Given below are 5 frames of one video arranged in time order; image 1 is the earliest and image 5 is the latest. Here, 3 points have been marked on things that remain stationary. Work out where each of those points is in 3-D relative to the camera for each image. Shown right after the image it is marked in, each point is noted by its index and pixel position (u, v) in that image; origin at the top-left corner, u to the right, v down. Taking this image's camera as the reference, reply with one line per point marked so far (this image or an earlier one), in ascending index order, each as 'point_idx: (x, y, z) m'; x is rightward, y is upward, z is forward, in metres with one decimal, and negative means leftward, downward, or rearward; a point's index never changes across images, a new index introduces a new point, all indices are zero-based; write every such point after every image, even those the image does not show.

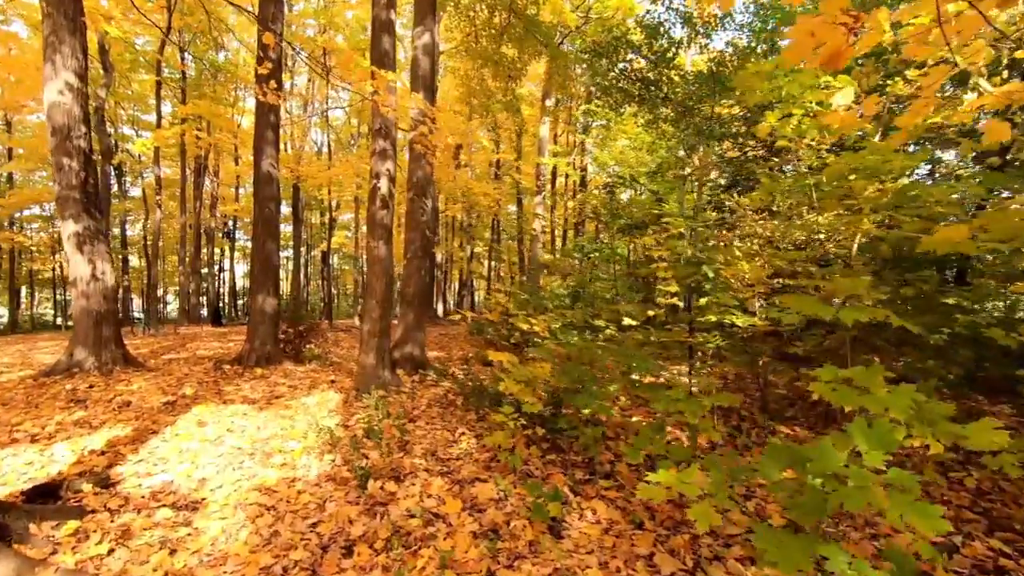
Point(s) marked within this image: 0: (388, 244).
0: (-1.6, +0.6, +6.6) m
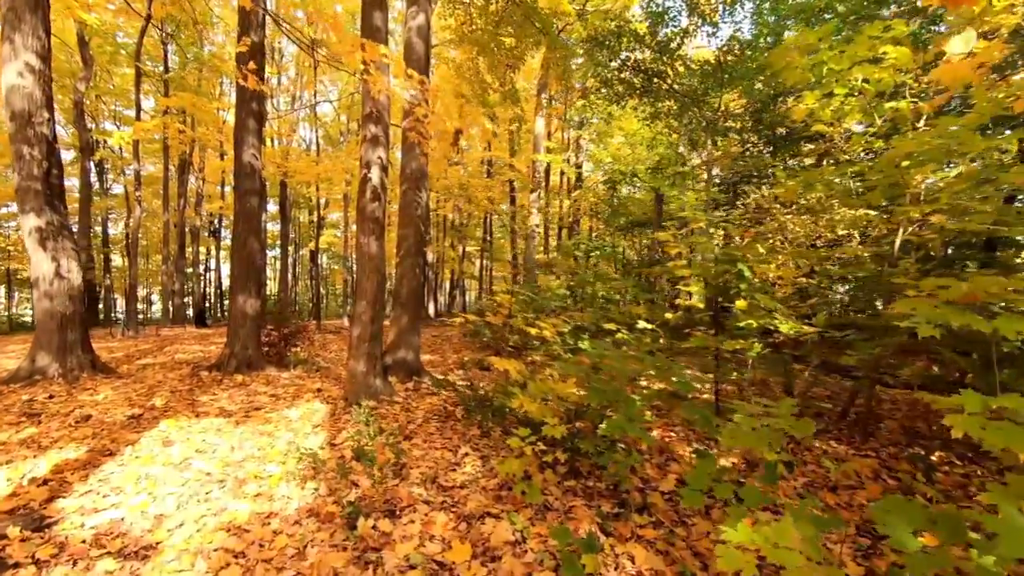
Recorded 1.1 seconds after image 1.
0: (-1.5, +0.6, +6.0) m
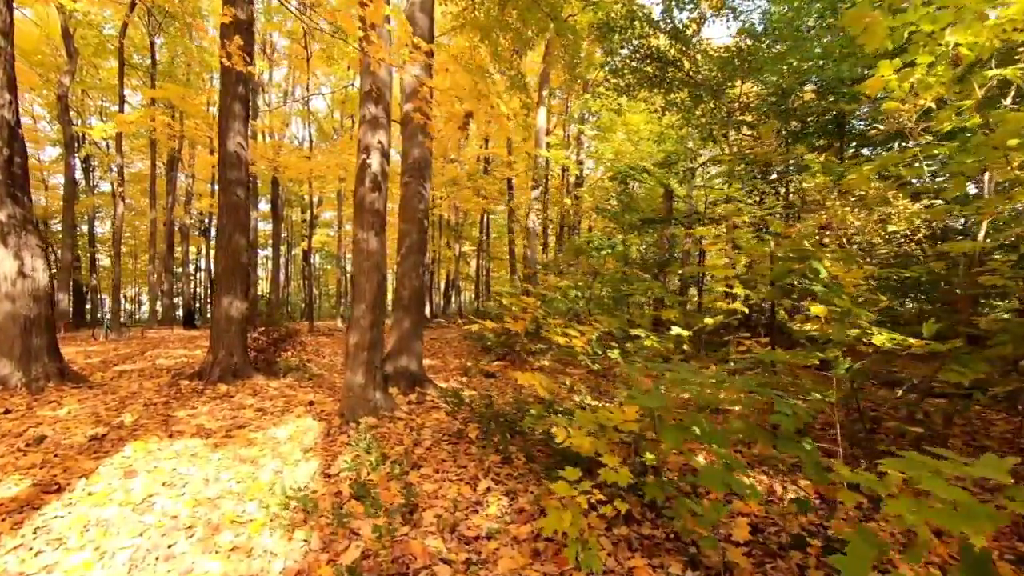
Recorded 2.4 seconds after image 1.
0: (-1.3, +0.5, +5.3) m
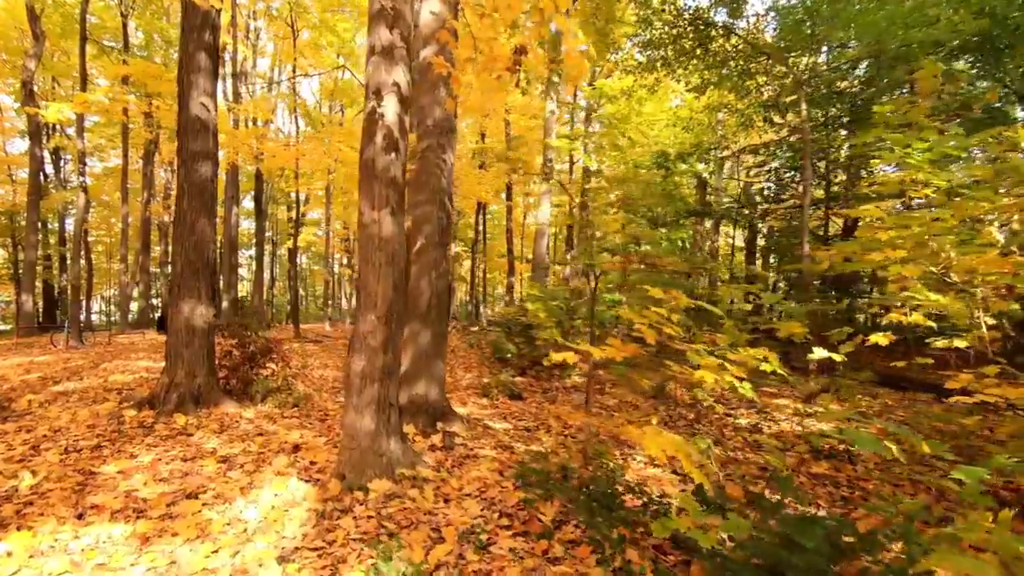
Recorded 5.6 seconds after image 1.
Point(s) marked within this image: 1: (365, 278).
0: (-0.8, +0.5, +3.7) m
1: (-1.0, +0.1, +3.6) m
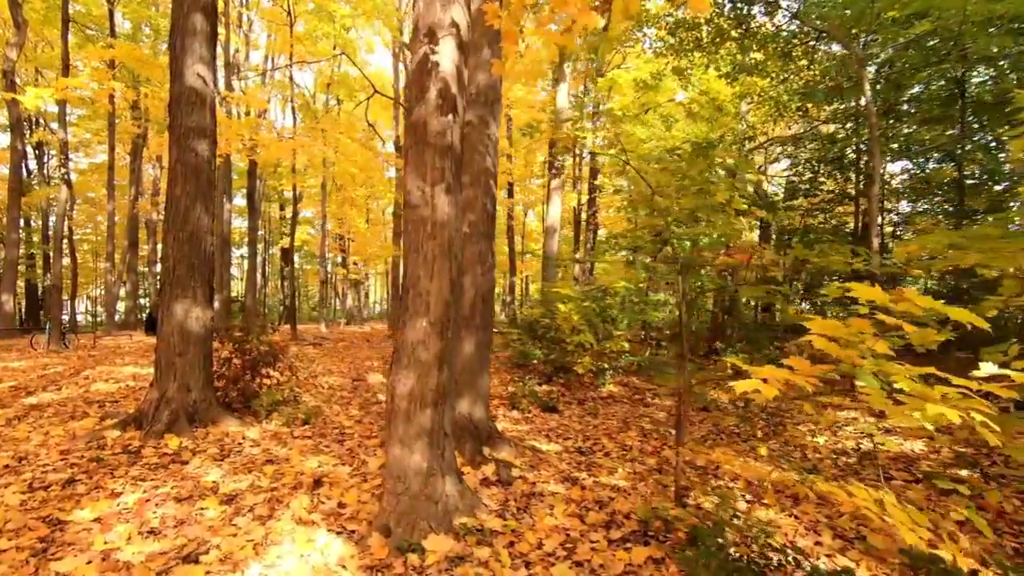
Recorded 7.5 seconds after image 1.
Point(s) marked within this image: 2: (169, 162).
0: (-0.3, +0.5, +2.9) m
1: (-0.5, +0.1, +2.8) m
2: (-3.3, +1.2, +5.1) m
